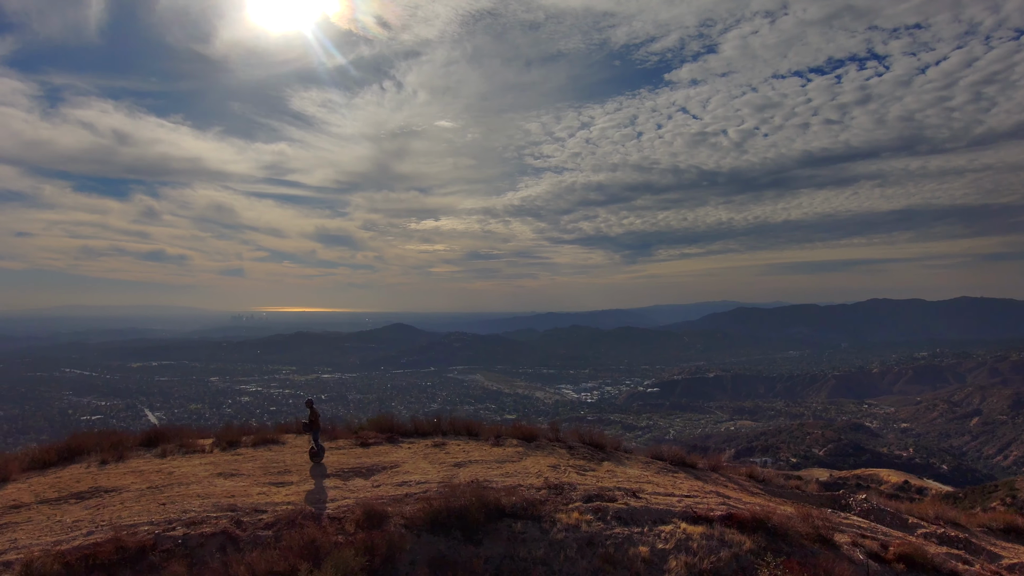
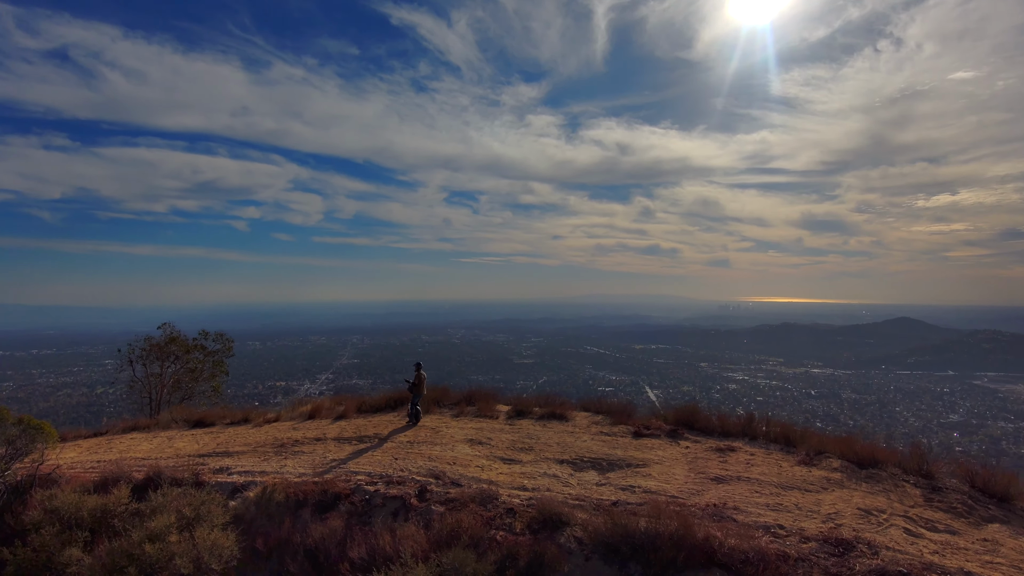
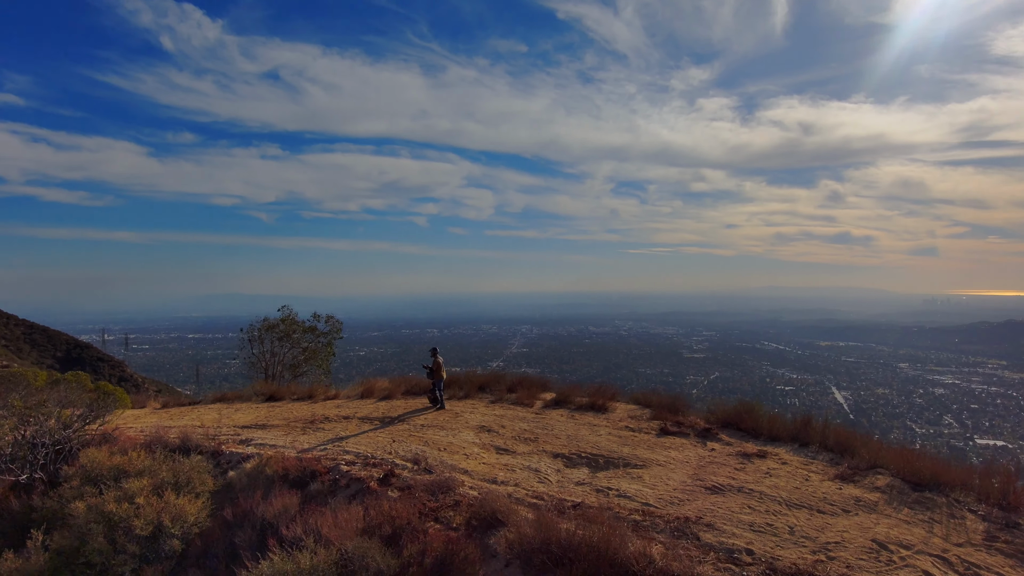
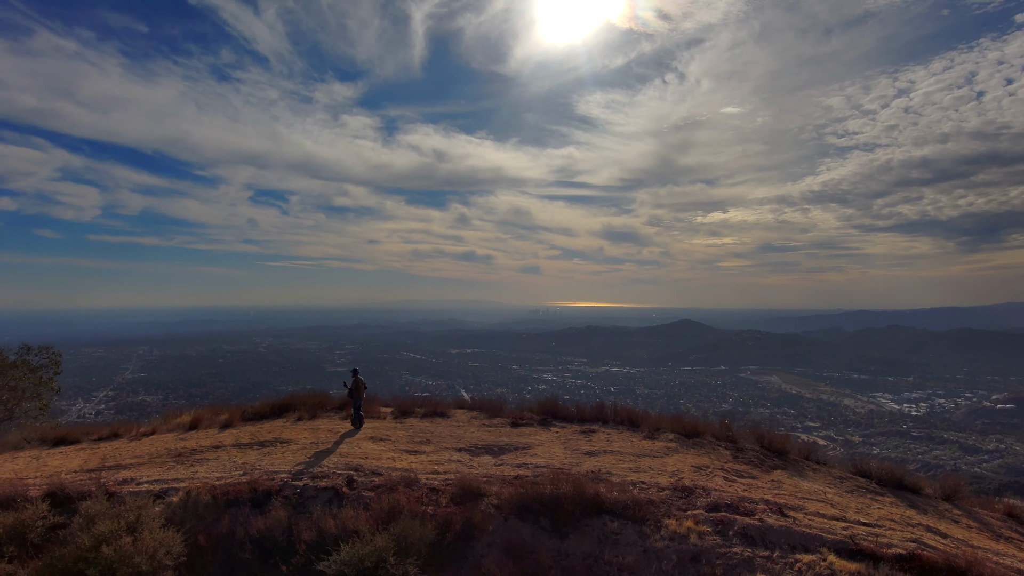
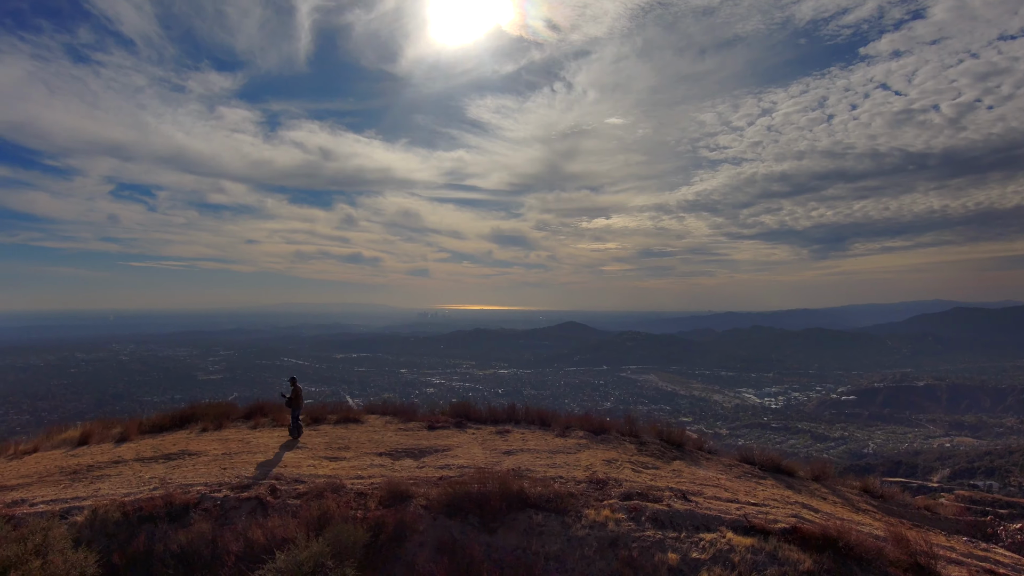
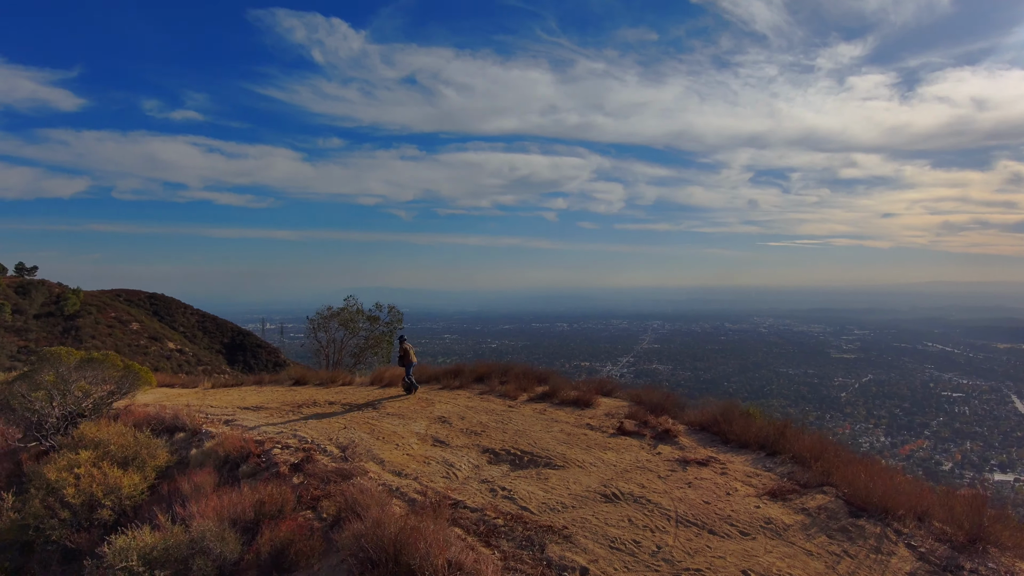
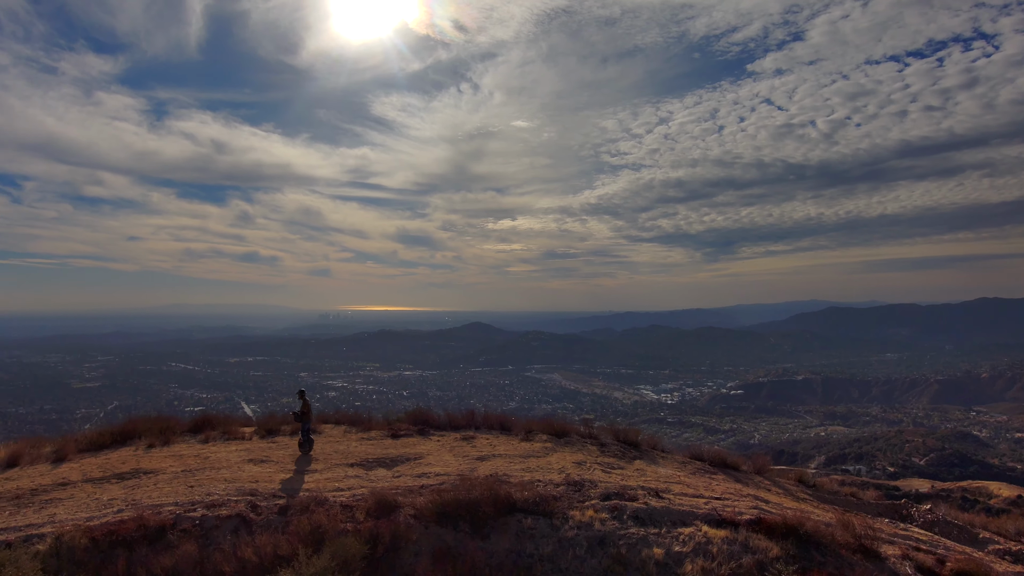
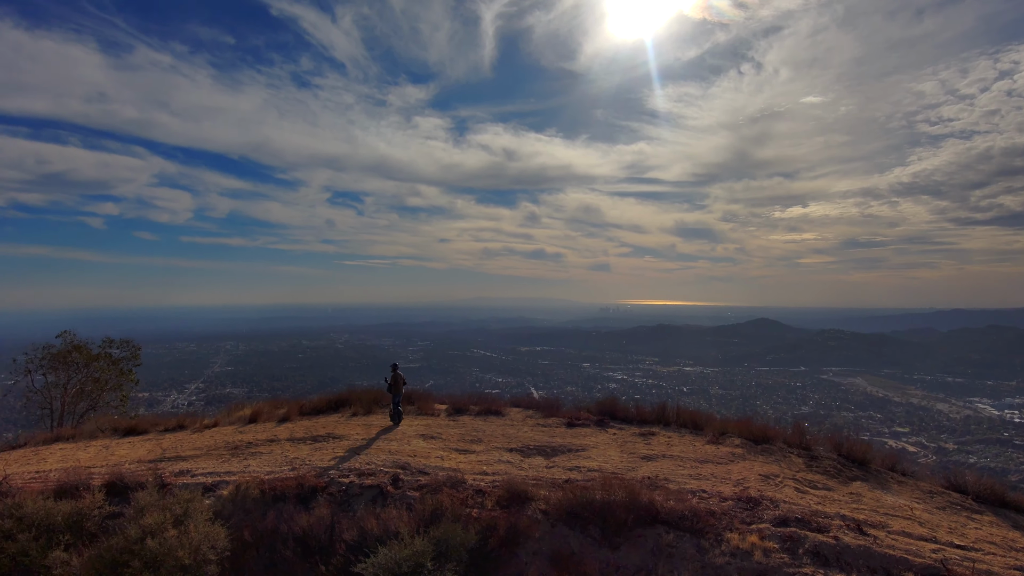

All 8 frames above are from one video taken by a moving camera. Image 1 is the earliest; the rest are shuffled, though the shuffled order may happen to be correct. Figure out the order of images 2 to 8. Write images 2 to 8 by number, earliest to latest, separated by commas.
7, 5, 4, 8, 2, 3, 6
